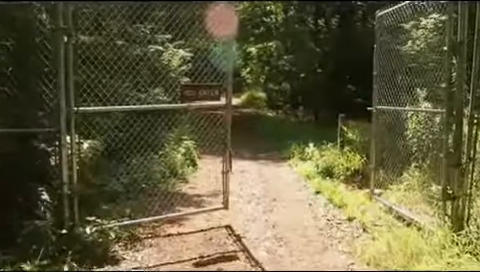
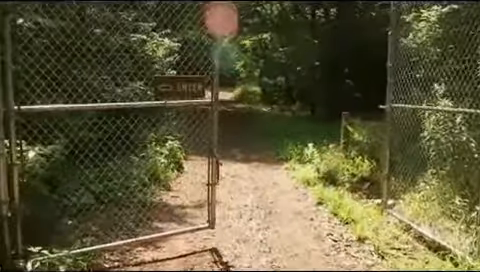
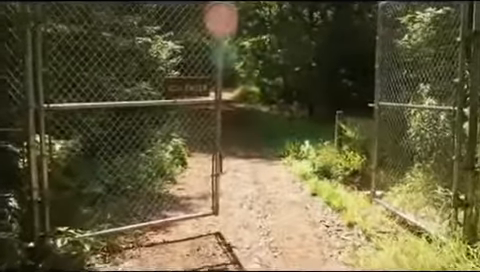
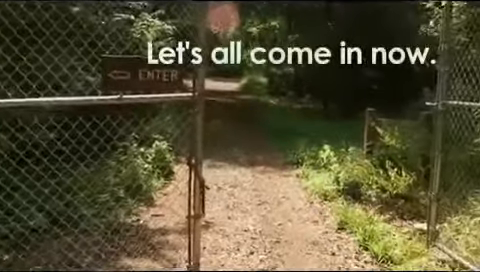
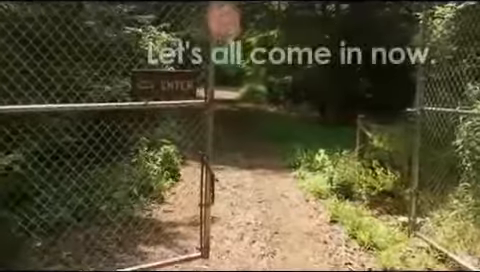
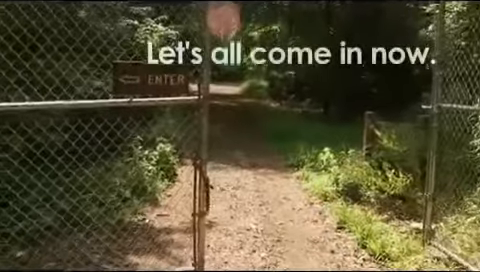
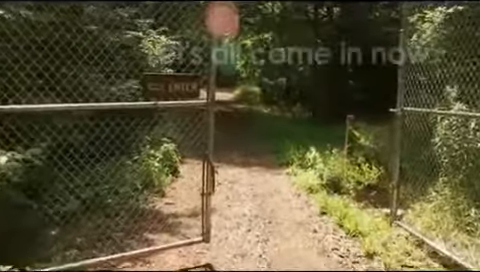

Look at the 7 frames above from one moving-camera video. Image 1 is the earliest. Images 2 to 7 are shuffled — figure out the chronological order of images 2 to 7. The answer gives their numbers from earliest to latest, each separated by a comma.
3, 2, 7, 5, 6, 4
